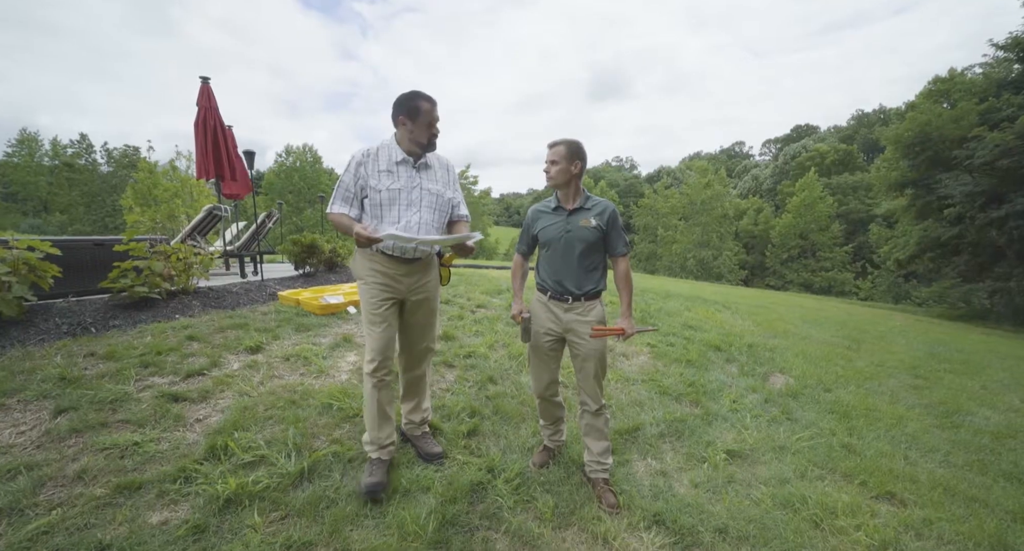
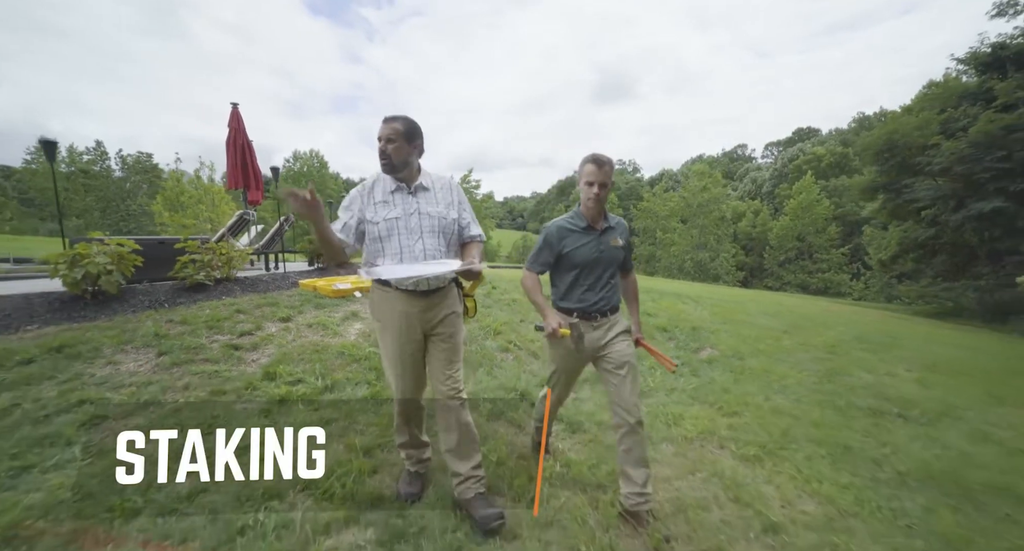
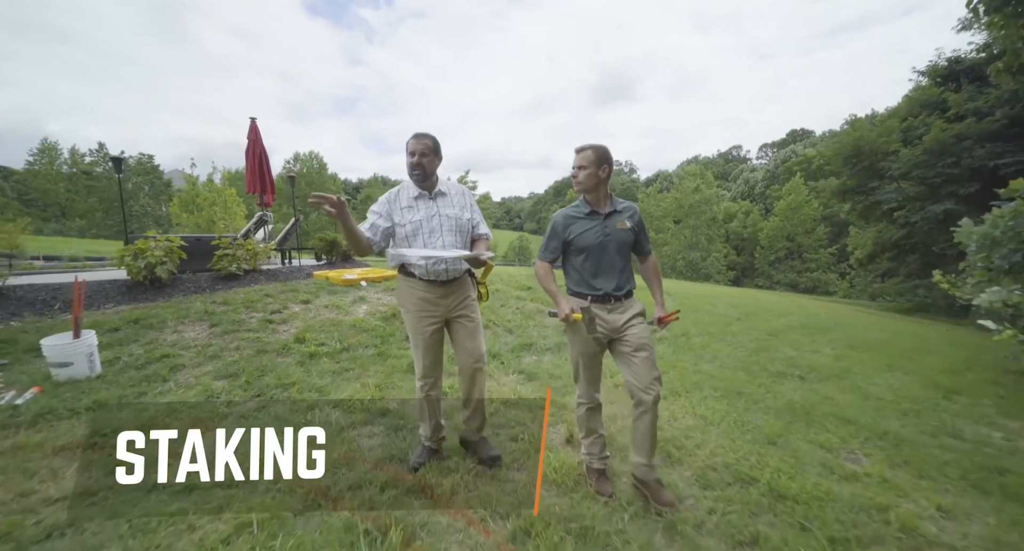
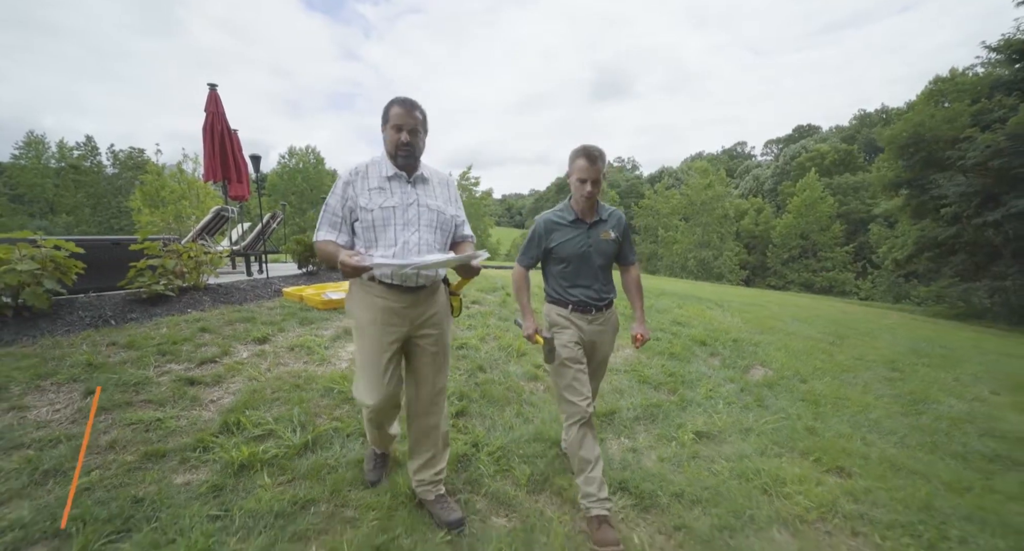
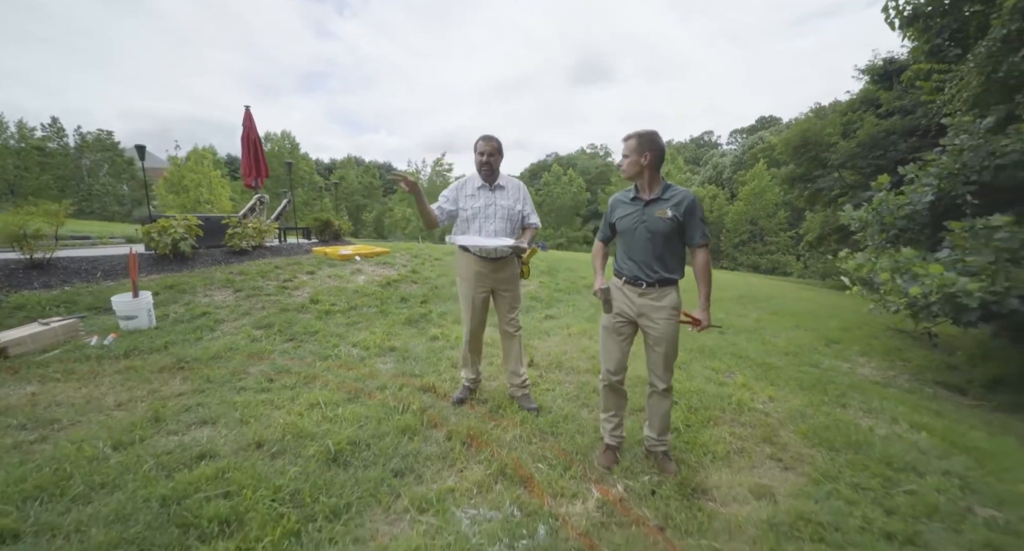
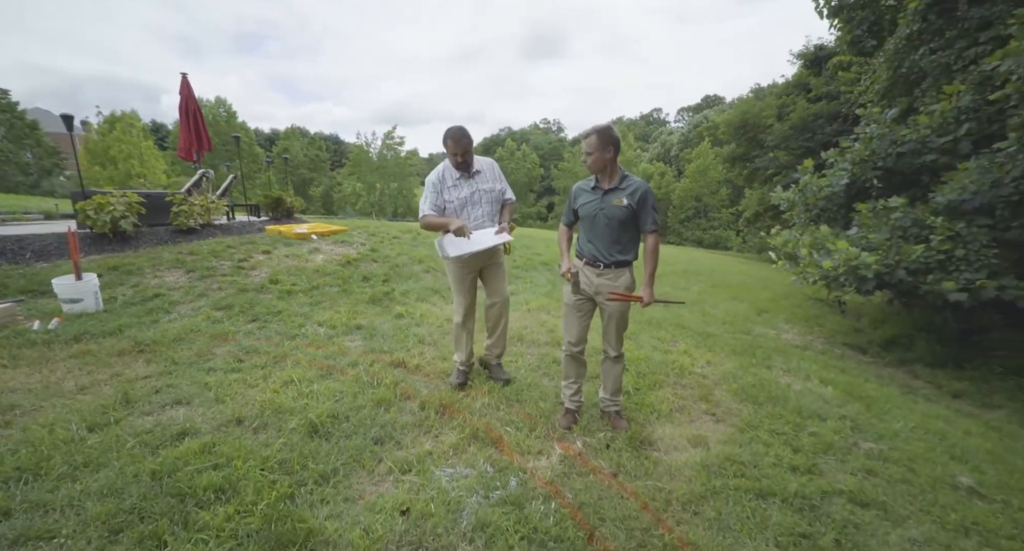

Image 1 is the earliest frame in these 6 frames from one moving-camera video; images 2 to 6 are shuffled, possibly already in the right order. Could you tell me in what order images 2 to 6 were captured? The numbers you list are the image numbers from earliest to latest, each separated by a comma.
4, 2, 3, 5, 6
